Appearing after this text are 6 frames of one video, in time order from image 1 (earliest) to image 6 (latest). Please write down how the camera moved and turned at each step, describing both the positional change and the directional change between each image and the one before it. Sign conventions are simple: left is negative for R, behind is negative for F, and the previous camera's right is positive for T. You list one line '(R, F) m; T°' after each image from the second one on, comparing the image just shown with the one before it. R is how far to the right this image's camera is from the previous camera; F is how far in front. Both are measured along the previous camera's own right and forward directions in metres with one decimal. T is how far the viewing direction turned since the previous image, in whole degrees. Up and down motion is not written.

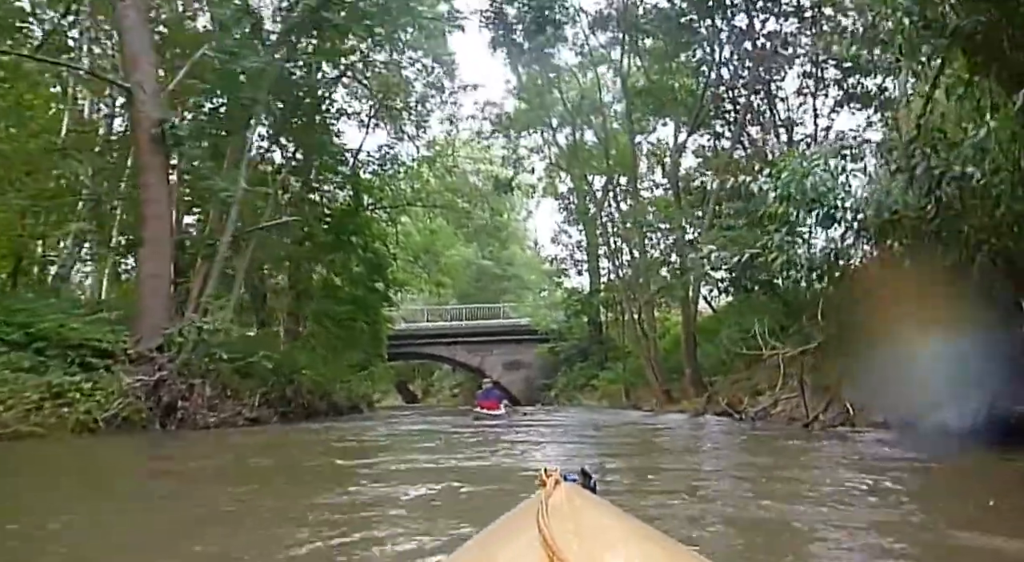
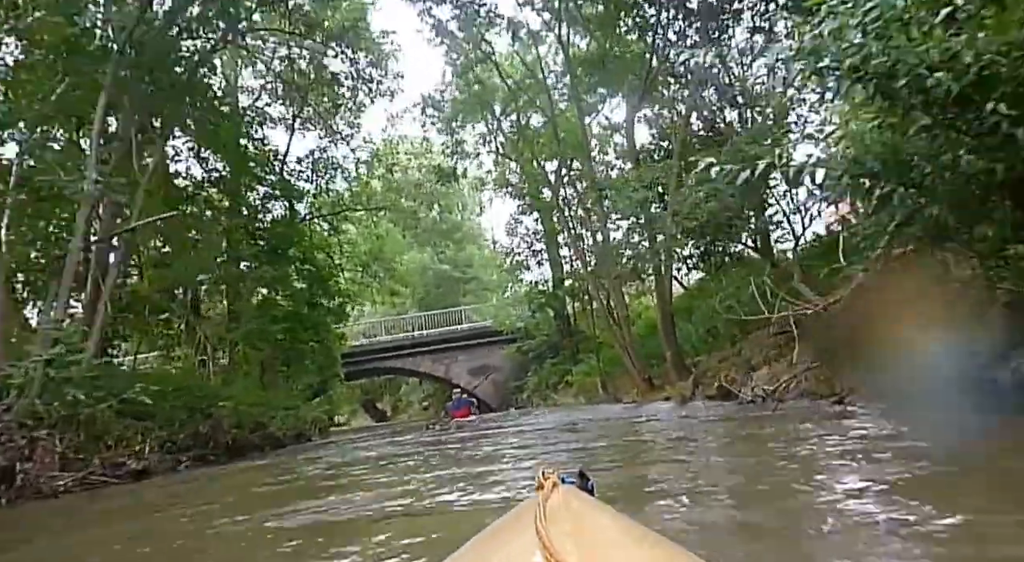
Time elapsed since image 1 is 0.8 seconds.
(+0.2, +1.5) m; +3°
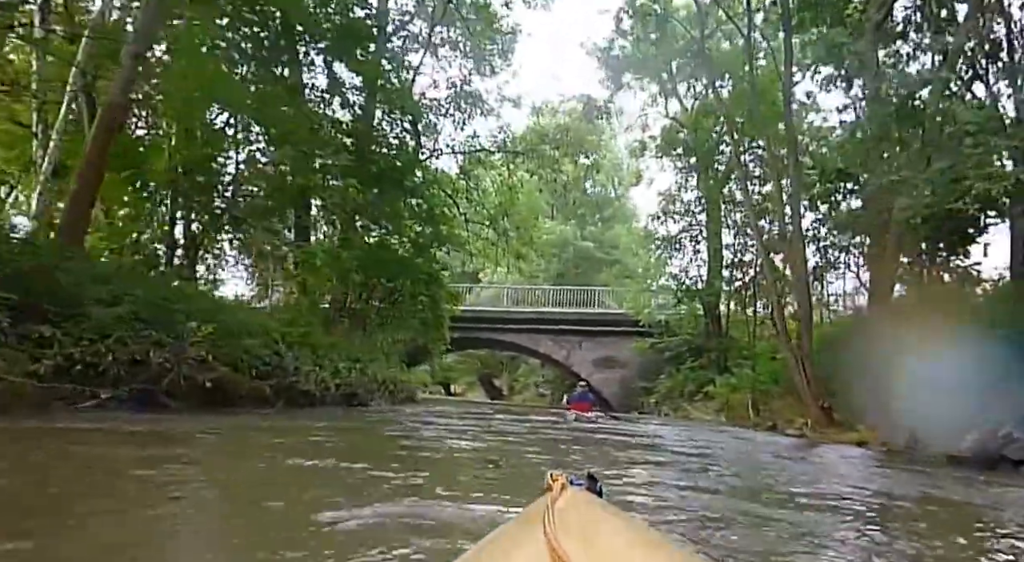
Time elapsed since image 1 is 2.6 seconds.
(+0.1, +3.3) m; -10°
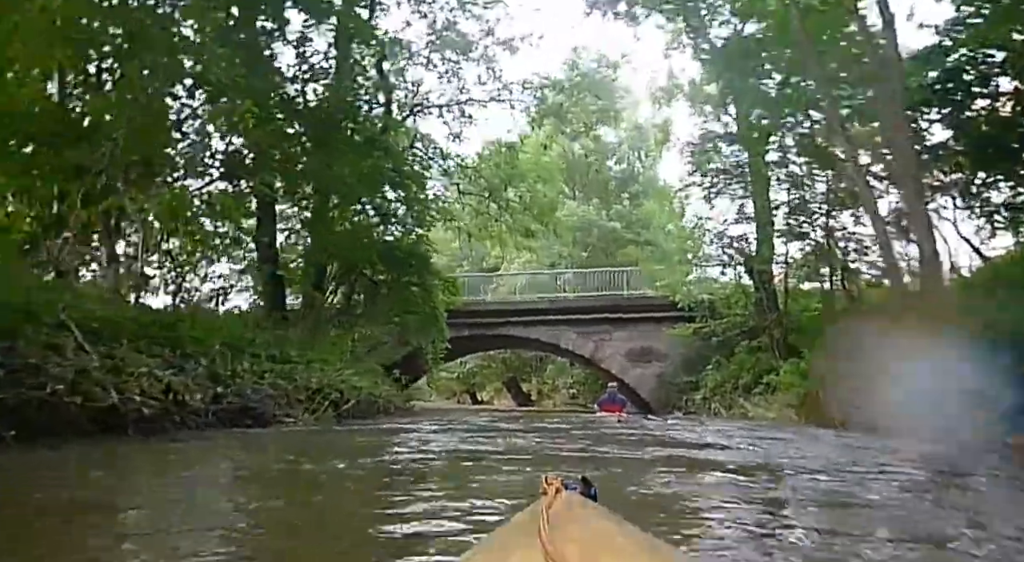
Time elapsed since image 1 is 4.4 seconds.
(+0.5, +3.3) m; -3°
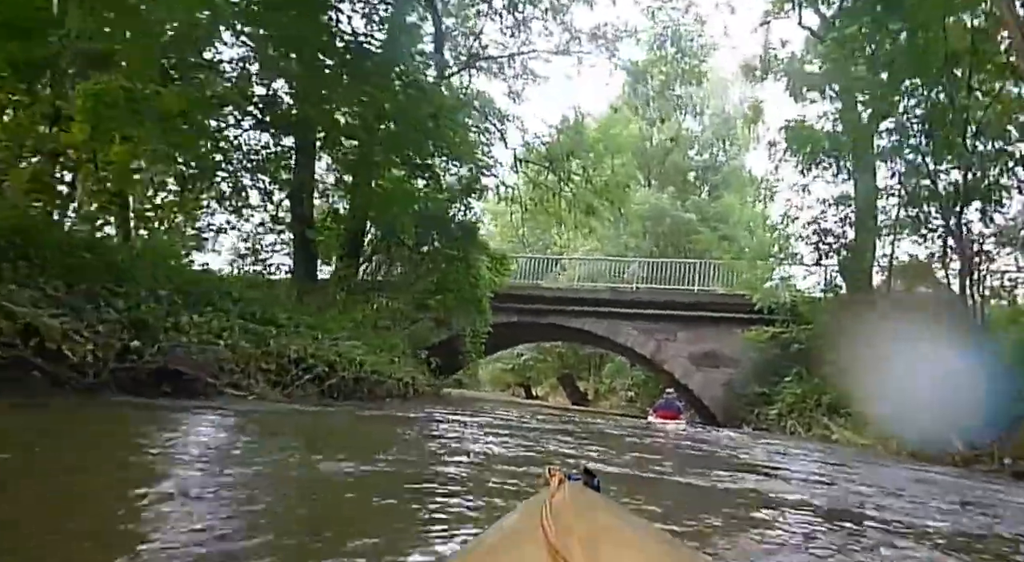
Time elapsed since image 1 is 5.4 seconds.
(+0.3, +1.8) m; -5°
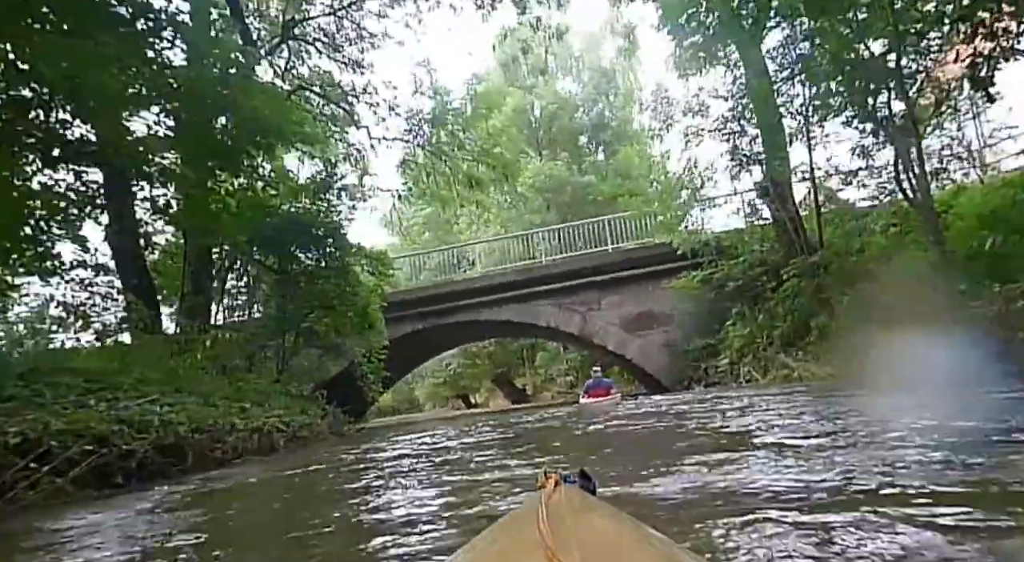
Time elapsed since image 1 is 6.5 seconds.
(+0.5, +2.1) m; +5°
